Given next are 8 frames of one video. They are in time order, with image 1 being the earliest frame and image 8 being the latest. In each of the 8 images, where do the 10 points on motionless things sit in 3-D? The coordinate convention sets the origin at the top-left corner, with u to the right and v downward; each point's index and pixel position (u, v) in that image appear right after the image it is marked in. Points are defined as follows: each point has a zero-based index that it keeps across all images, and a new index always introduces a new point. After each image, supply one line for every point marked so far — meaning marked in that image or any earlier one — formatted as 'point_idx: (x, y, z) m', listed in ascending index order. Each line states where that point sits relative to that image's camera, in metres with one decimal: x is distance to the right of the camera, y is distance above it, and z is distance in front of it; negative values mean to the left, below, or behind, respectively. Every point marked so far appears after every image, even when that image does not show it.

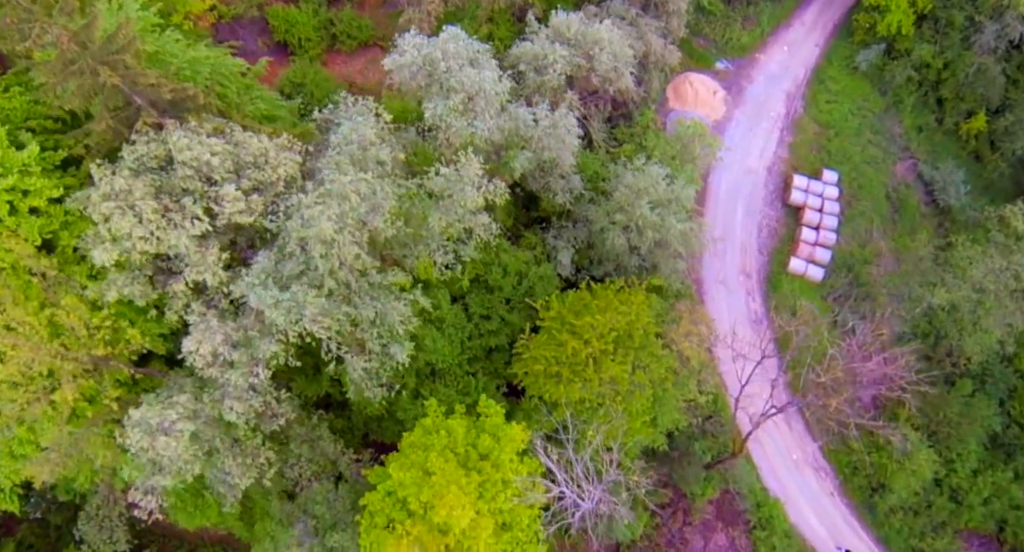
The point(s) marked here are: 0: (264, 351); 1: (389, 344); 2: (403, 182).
0: (-6.8, -2.0, +16.8) m
1: (-3.8, -1.9, +18.3) m
2: (-3.3, +2.8, +18.8) m
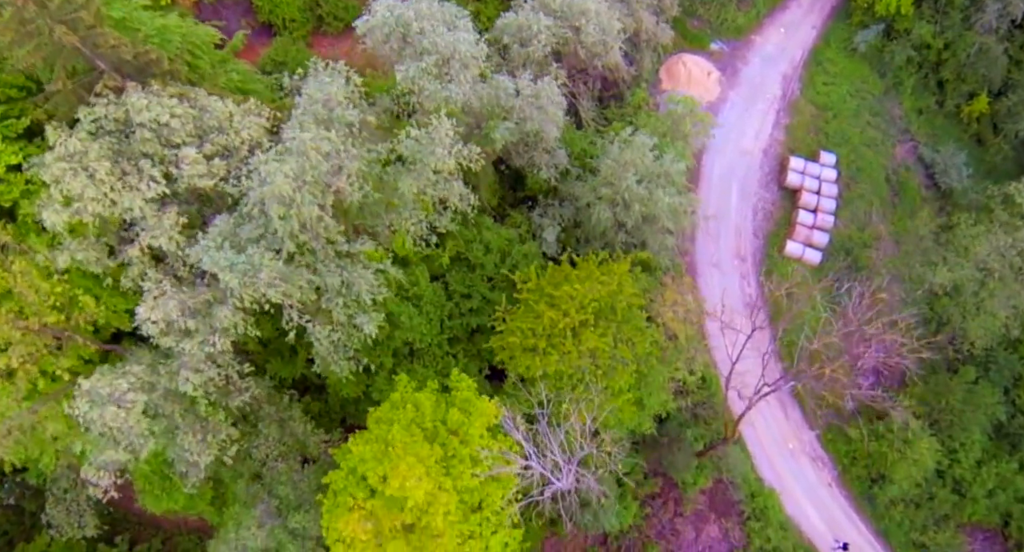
0: (-7.5, -1.1, +15.9) m
1: (-4.5, -1.0, +17.4) m
2: (-4.0, +3.7, +17.8) m
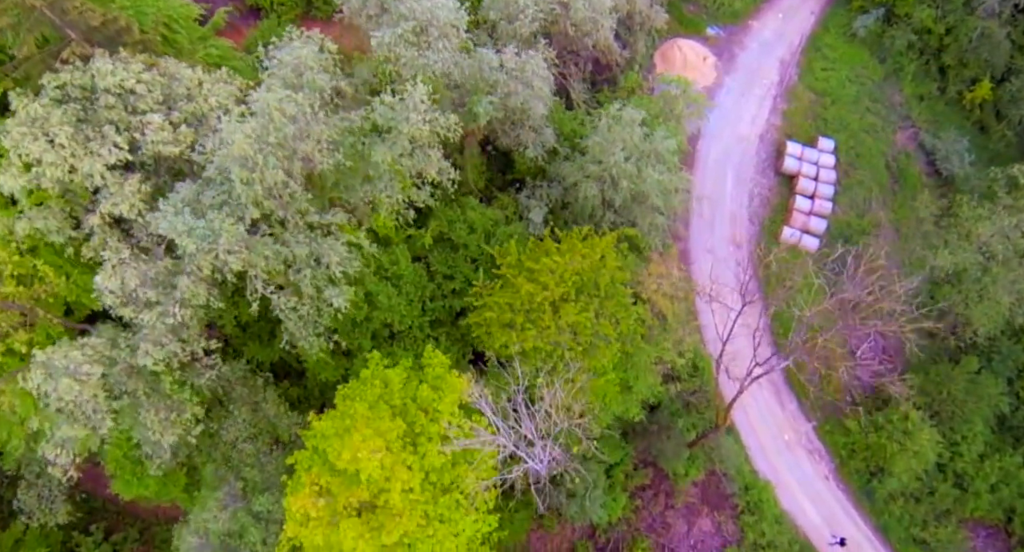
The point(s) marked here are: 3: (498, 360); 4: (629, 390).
0: (-8.1, -0.3, +15.2) m
1: (-5.1, -0.3, +16.6) m
2: (-4.6, +4.5, +17.1) m
3: (-0.3, -2.2, +16.4) m
4: (+3.7, -3.6, +19.3) m
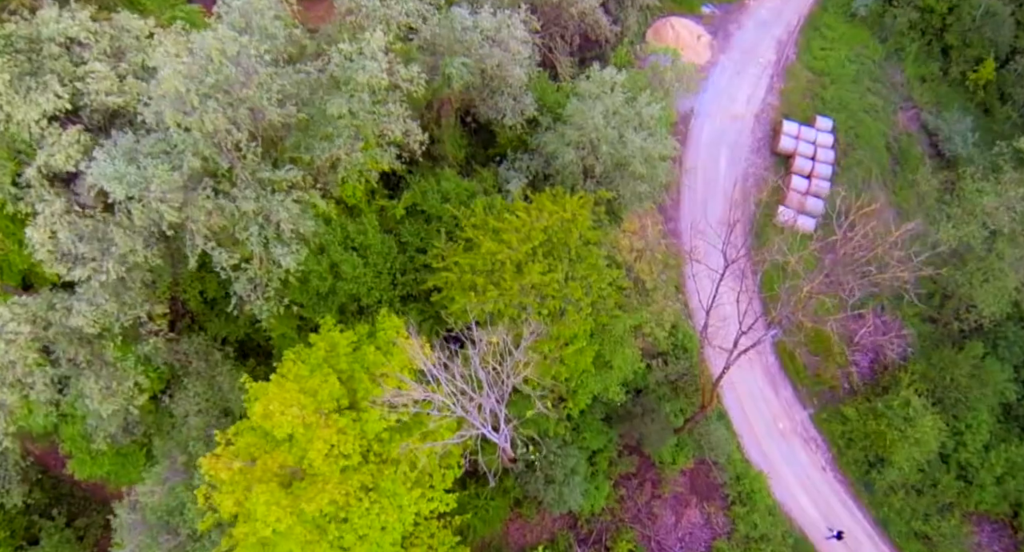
0: (-9.0, +0.7, +14.1) m
1: (-5.9, +0.8, +15.5) m
2: (-5.4, +5.5, +16.1) m
3: (-1.2, -1.2, +15.2) m
4: (+2.8, -2.7, +18.1) m
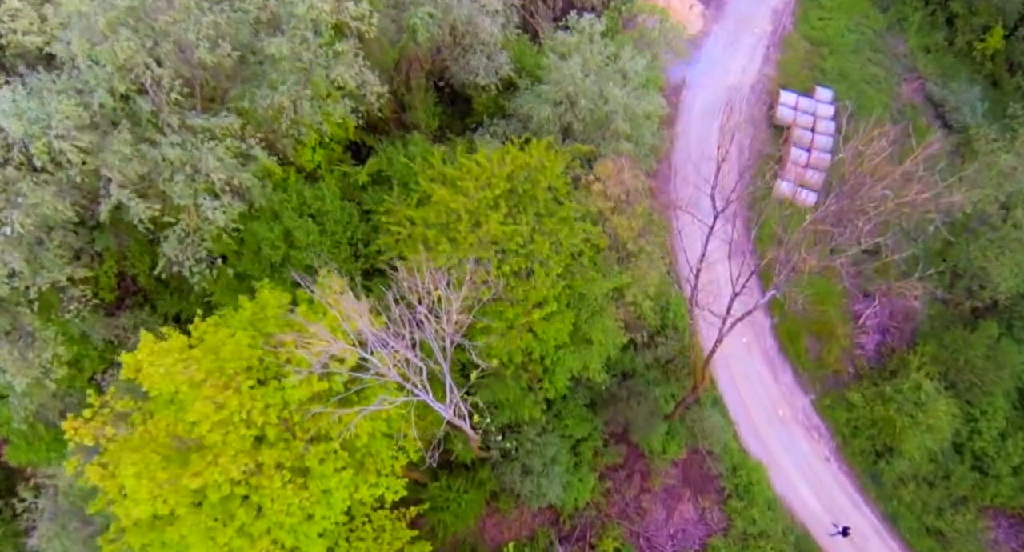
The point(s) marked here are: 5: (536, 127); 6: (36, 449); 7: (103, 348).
0: (-9.8, +1.6, +12.3) m
1: (-6.8, +1.7, +13.7) m
2: (-6.3, +6.4, +14.3) m
3: (-2.1, -0.3, +13.4) m
4: (+2.0, -1.7, +16.2) m
5: (+0.7, +4.6, +18.8) m
6: (-13.9, -5.0, +17.7) m
7: (-11.1, -1.9, +16.5) m
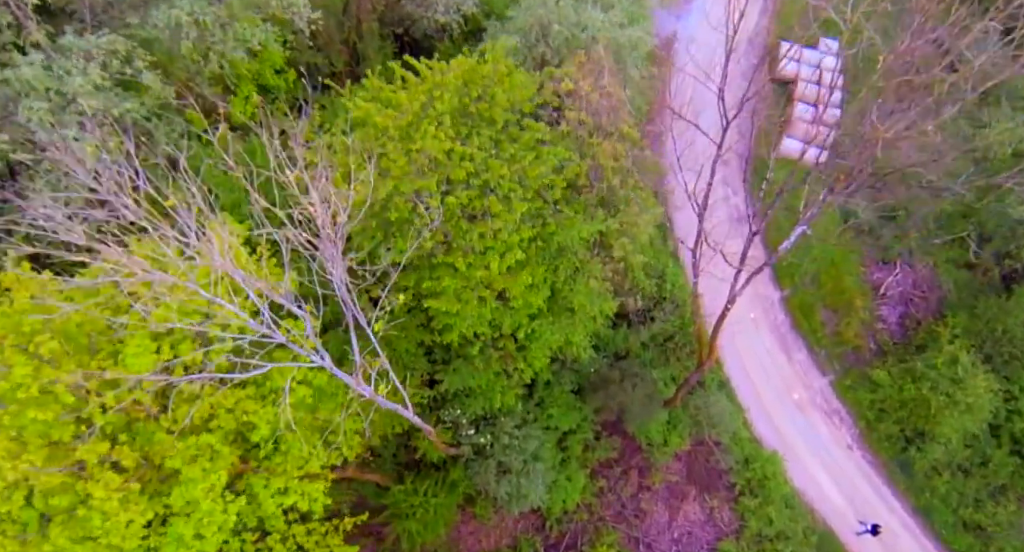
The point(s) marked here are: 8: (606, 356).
0: (-10.6, +2.3, +9.3) m
1: (-7.6, +2.5, +10.8) m
2: (-7.2, +7.2, +11.4) m
3: (-2.9, +0.6, +10.5) m
4: (+1.2, -0.7, +13.3) m
5: (-0.2, +5.5, +16.0) m
6: (-14.6, -4.4, +14.7) m
7: (-11.8, -1.2, +13.5) m
8: (+2.7, -2.3, +17.9) m
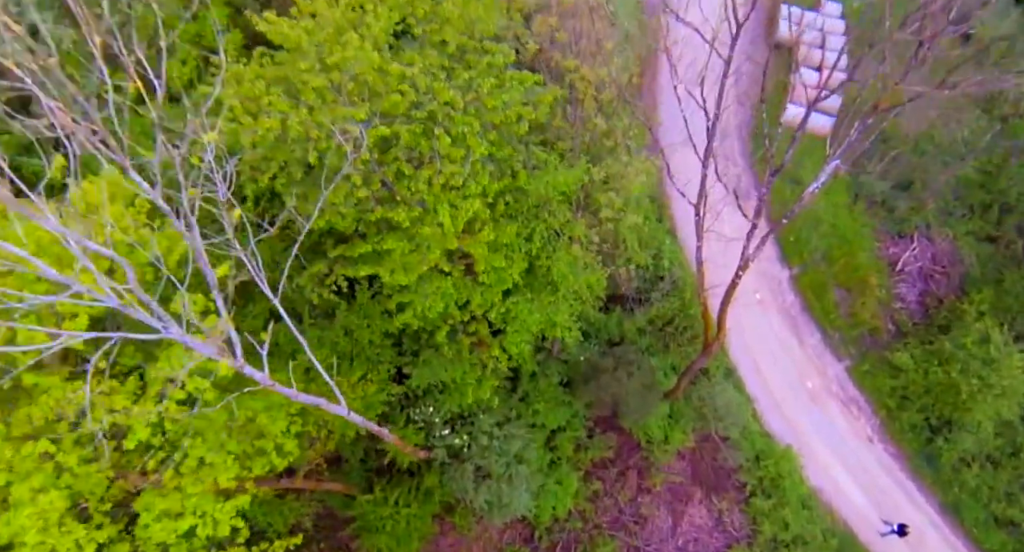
0: (-11.2, +2.6, +7.3) m
1: (-8.2, +2.8, +8.7) m
2: (-7.9, +7.6, +9.4) m
3: (-3.4, +1.1, +8.5) m
4: (+0.7, -0.2, +11.3) m
5: (-0.9, +6.0, +14.0) m
6: (-15.0, -4.2, +12.6) m
7: (-12.3, -1.0, +11.5) m
8: (+2.2, -1.7, +15.9) m
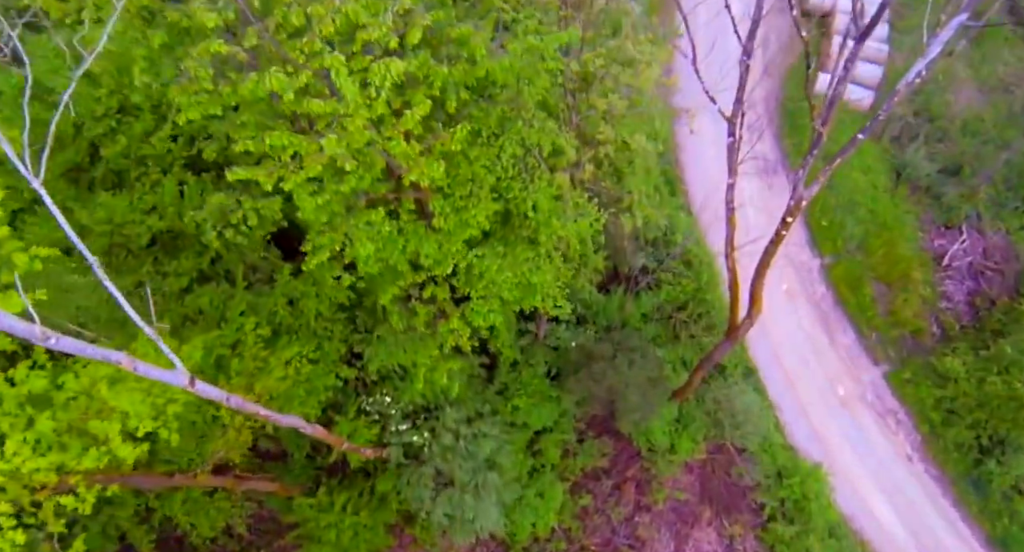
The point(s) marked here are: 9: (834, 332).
0: (-11.5, +3.8, +4.8) m
1: (-8.5, +3.9, +6.2) m
2: (-8.1, +8.6, +6.9) m
3: (-3.8, +2.0, +5.9) m
4: (+0.3, +0.5, +8.7) m
5: (-1.1, +6.8, +11.4) m
6: (-15.6, -2.9, +10.1) m
7: (-12.7, +0.2, +9.0) m
8: (+1.8, -1.1, +13.3) m
9: (+8.7, -1.6, +16.7) m
